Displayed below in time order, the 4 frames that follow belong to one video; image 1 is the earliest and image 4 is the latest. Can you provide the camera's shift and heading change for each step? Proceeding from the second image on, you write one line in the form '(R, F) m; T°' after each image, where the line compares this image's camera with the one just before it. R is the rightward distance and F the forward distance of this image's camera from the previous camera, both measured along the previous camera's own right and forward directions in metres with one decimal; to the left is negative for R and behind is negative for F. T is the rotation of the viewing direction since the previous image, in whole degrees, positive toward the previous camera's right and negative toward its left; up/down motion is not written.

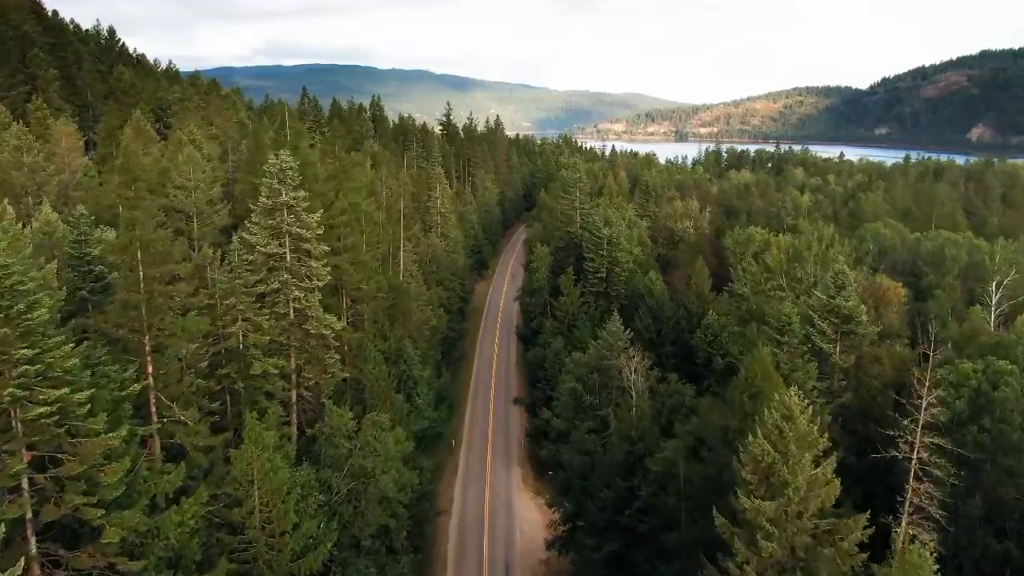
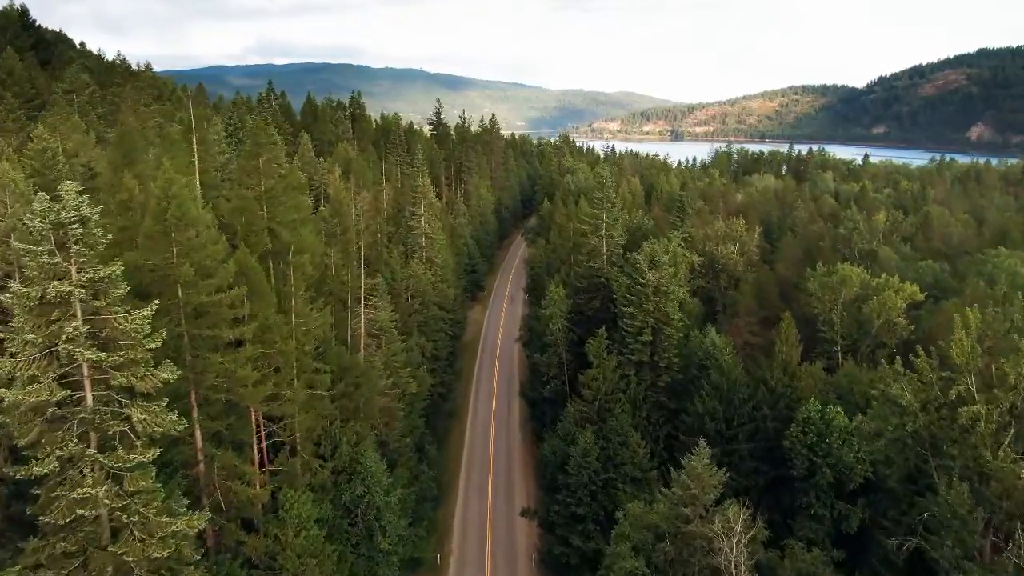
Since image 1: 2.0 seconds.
(-0.8, +17.7) m; 0°
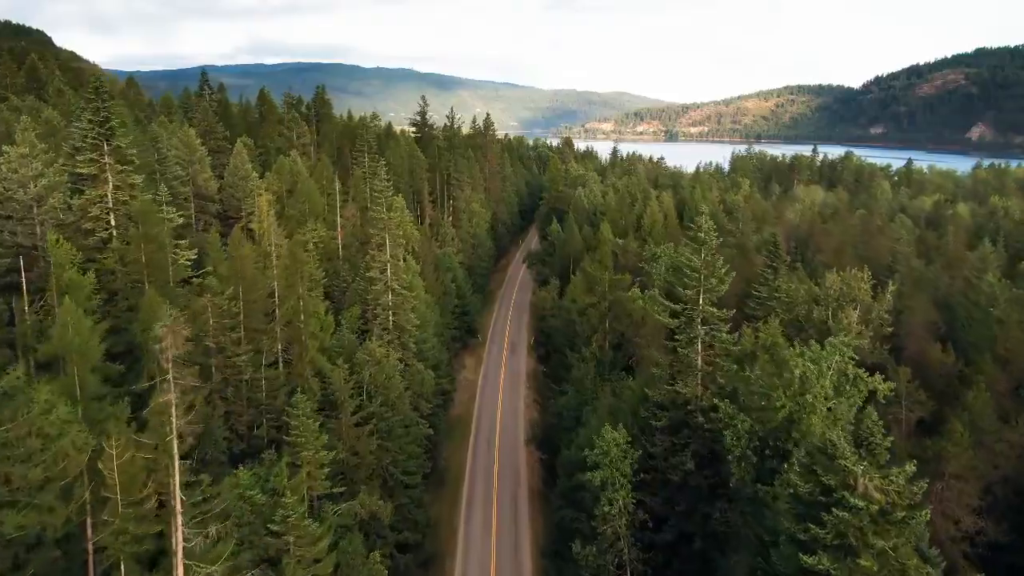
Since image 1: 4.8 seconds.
(-1.2, +24.7) m; +1°
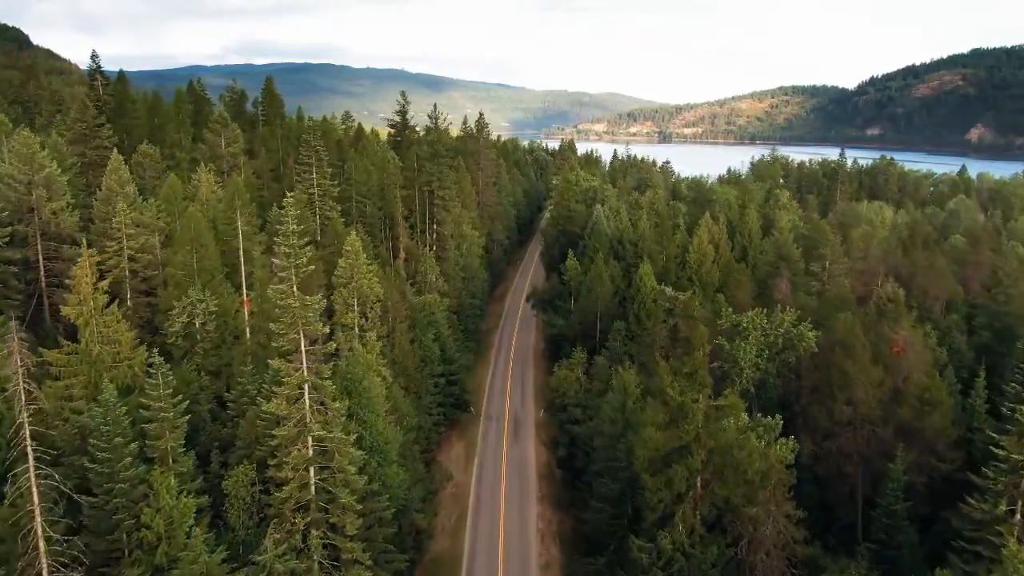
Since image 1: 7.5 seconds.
(-1.1, +23.7) m; +1°
